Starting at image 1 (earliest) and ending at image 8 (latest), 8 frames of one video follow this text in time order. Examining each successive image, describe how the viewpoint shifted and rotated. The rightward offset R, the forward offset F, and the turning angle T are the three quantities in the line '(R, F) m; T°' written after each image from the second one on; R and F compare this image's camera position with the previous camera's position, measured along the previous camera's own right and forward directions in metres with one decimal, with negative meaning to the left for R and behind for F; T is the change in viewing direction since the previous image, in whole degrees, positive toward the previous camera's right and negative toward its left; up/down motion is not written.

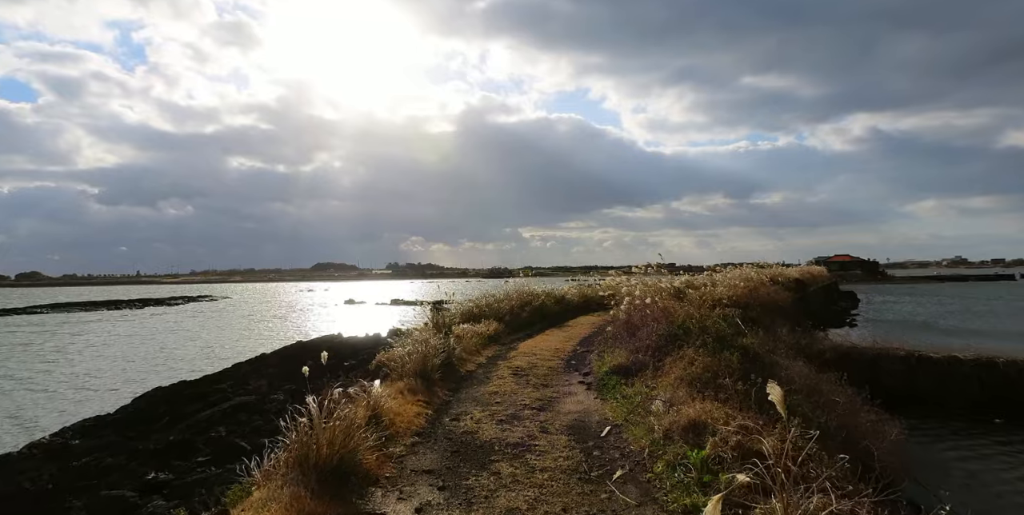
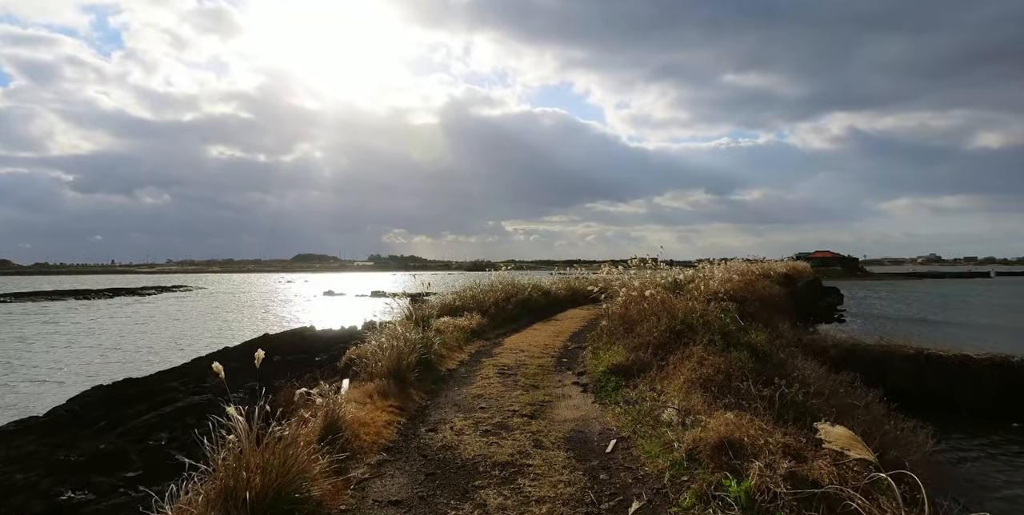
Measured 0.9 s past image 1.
(-0.1, +1.3) m; +2°
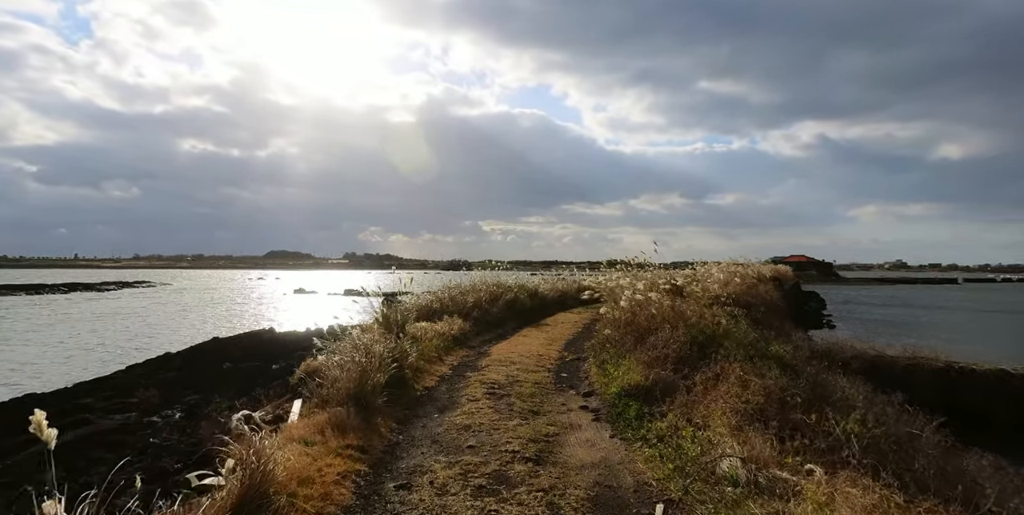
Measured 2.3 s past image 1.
(-0.2, +2.0) m; +2°
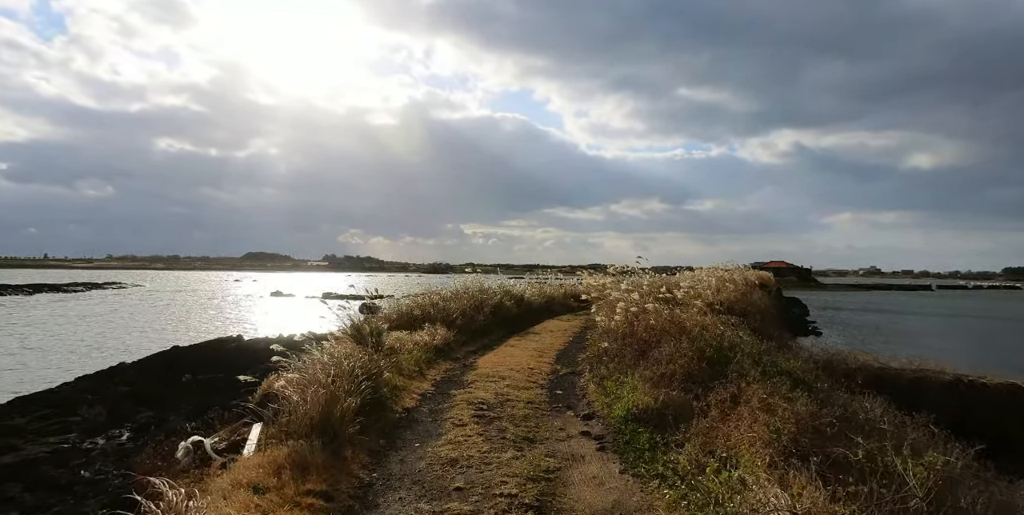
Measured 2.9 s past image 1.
(-0.1, +1.0) m; +2°
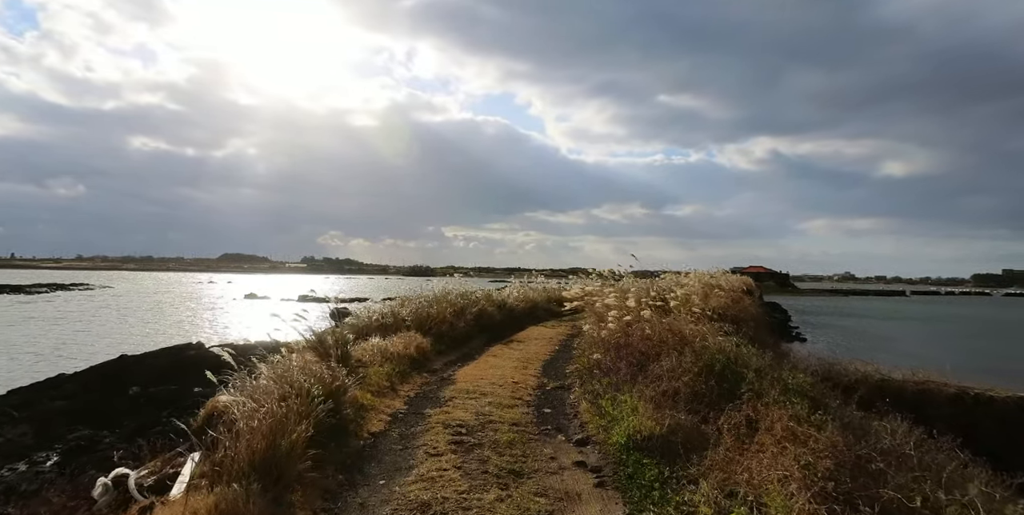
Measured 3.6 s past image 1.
(0.0, +1.0) m; +2°
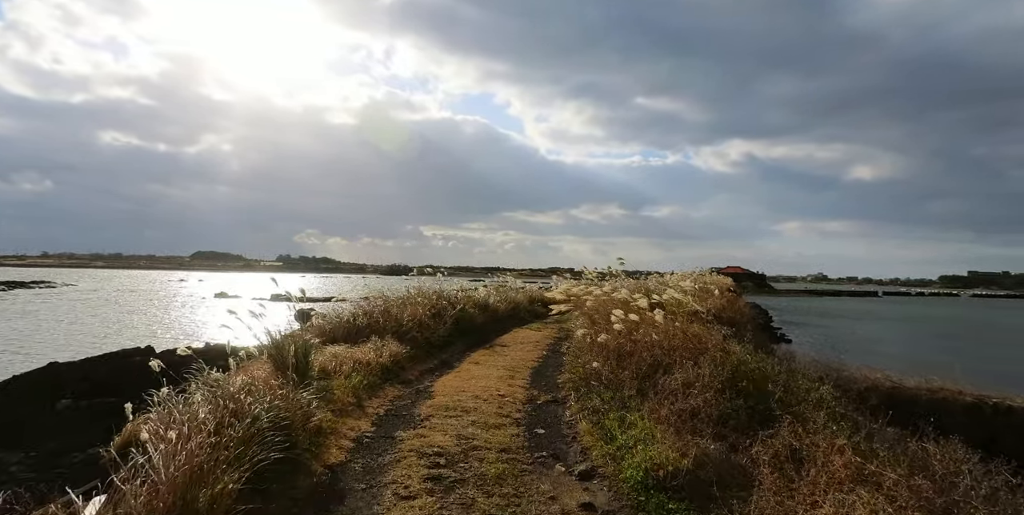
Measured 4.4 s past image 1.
(-0.1, +1.3) m; +2°
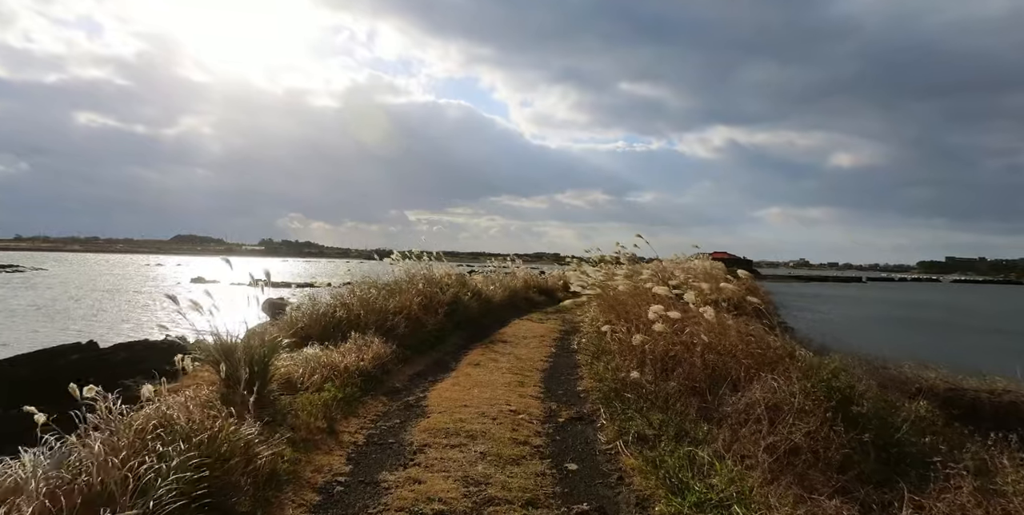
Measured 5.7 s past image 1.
(-0.3, +1.9) m; +1°
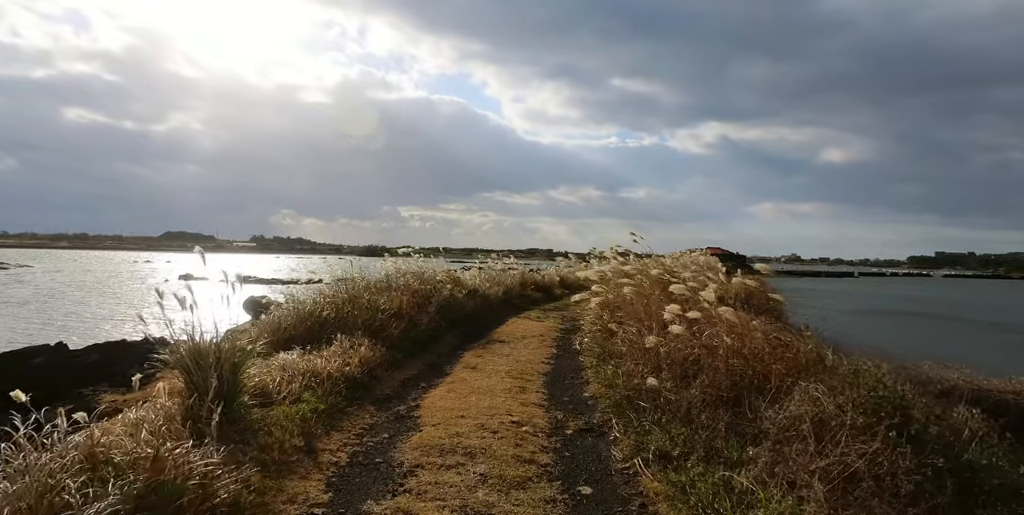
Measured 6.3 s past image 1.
(-0.1, +0.7) m; +1°
